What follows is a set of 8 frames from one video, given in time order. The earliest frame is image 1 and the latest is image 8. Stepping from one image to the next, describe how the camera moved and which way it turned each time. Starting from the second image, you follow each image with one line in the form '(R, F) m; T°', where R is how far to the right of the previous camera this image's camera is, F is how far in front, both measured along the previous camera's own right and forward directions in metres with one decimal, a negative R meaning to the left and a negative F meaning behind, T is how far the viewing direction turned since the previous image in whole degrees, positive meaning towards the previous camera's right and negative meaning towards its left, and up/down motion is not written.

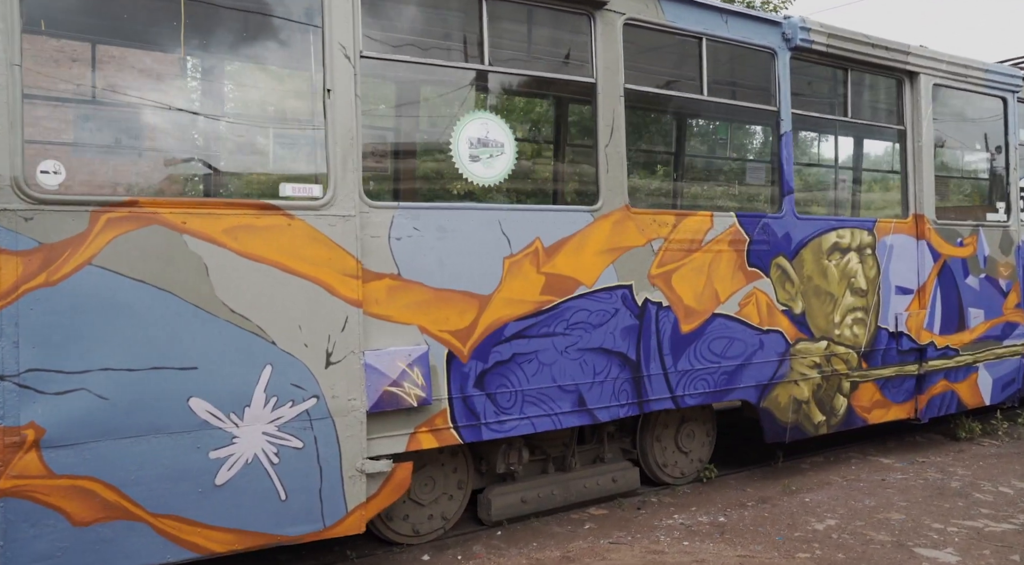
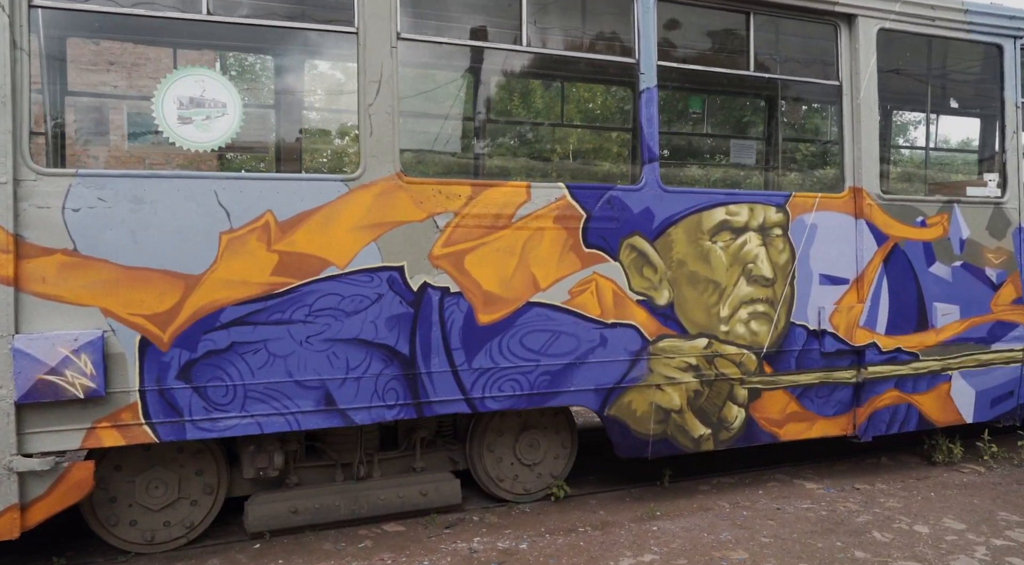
(+1.9, +0.8) m; -10°
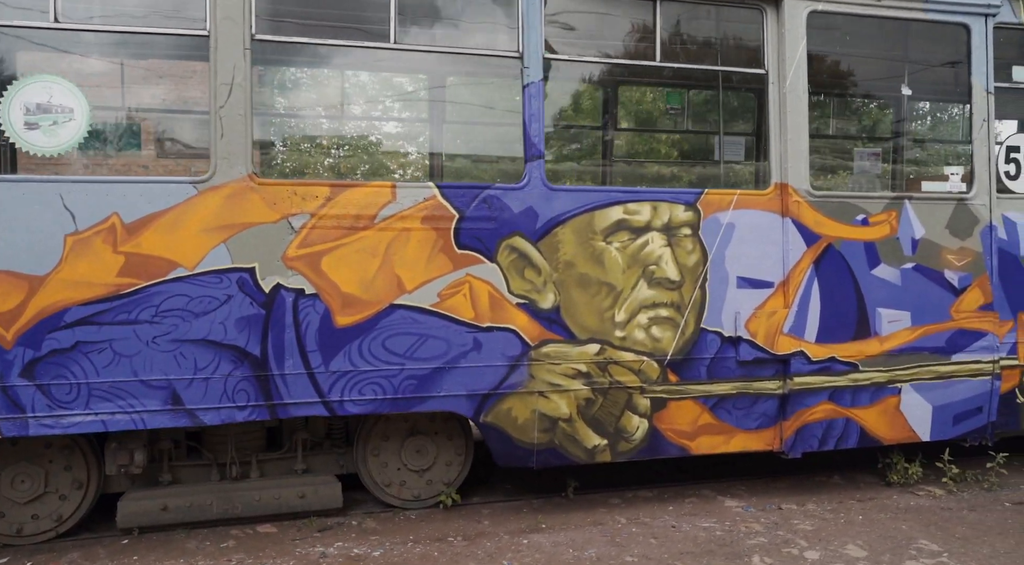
(+1.2, +0.2) m; -8°
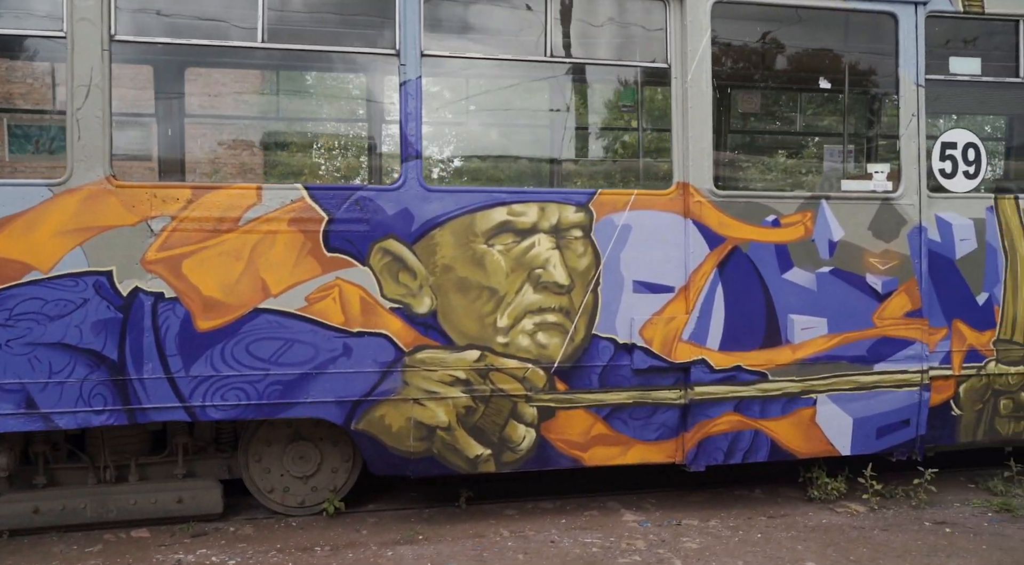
(+0.9, +0.2) m; -4°
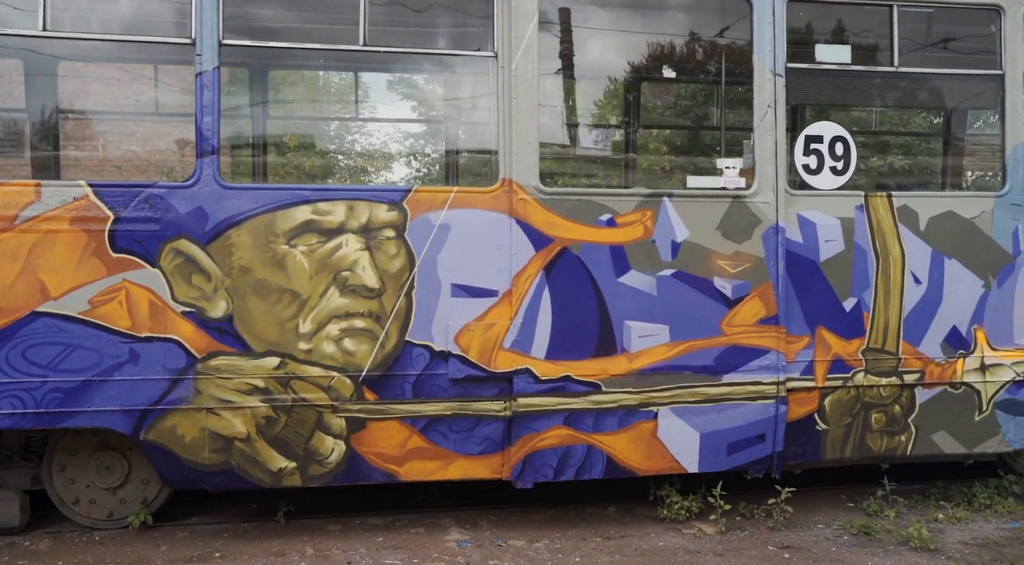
(+1.1, +0.3) m; -2°
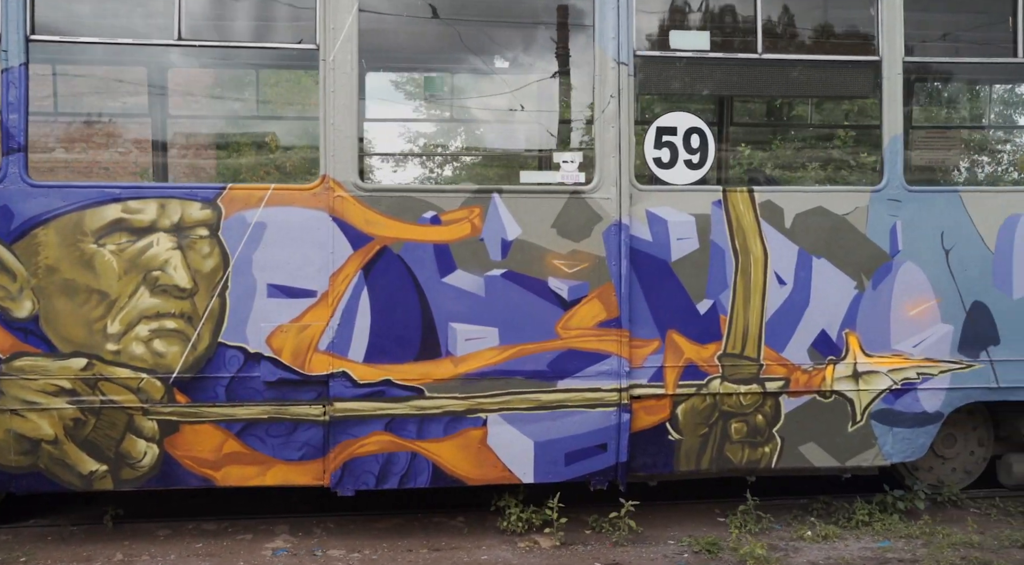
(+1.2, +0.2) m; -4°
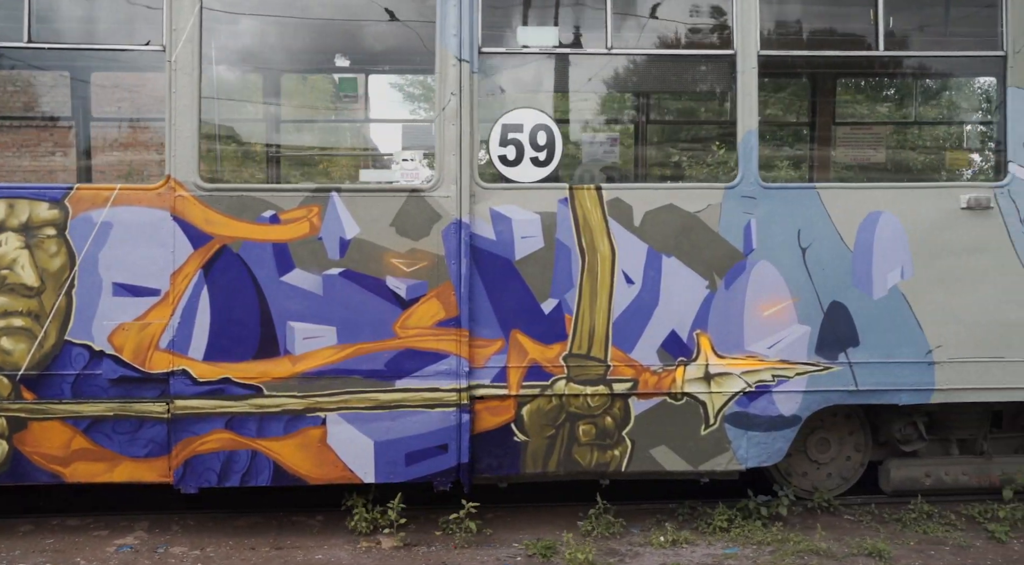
(+1.0, 0.0) m; -3°
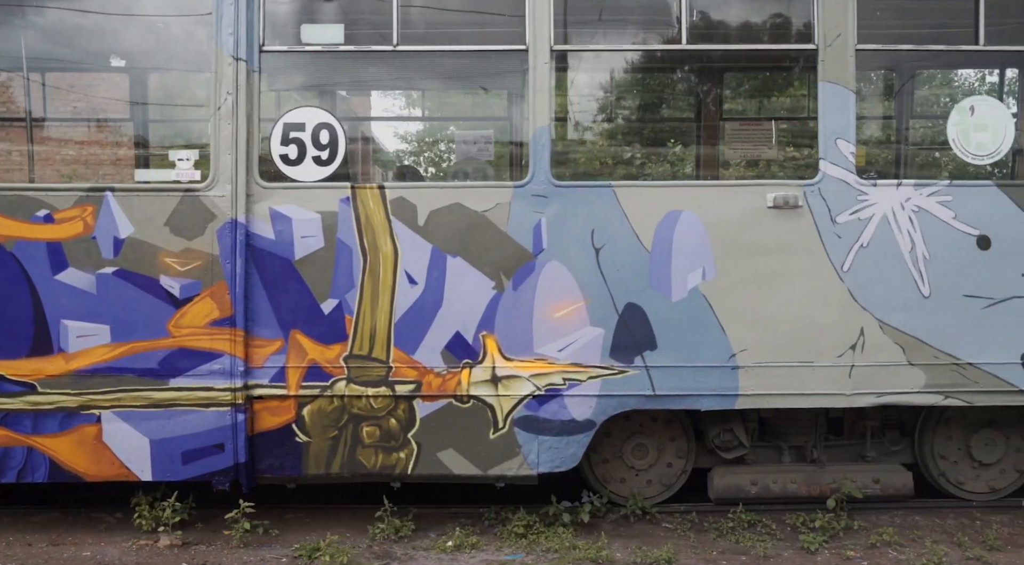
(+1.3, +0.1) m; -3°
